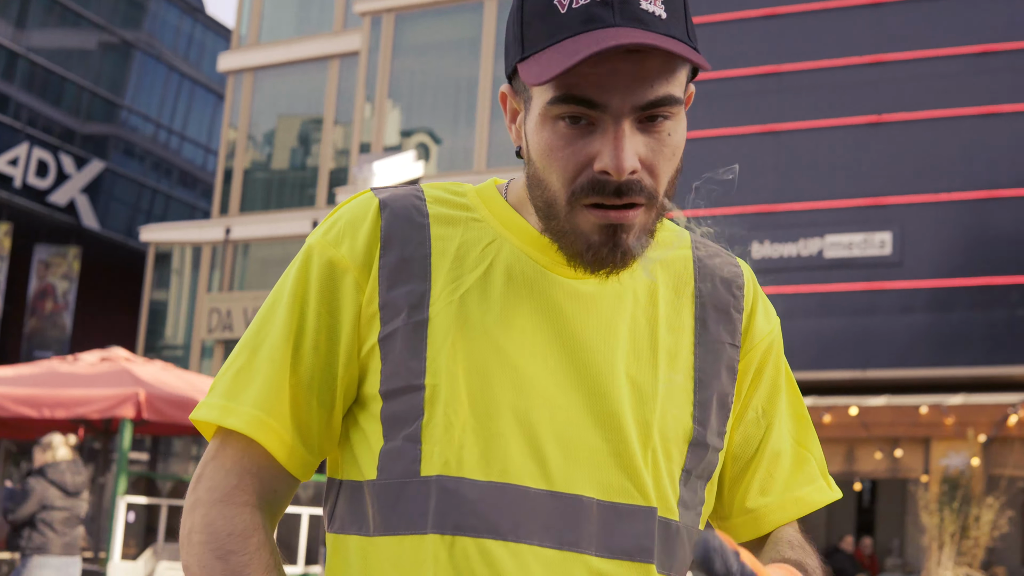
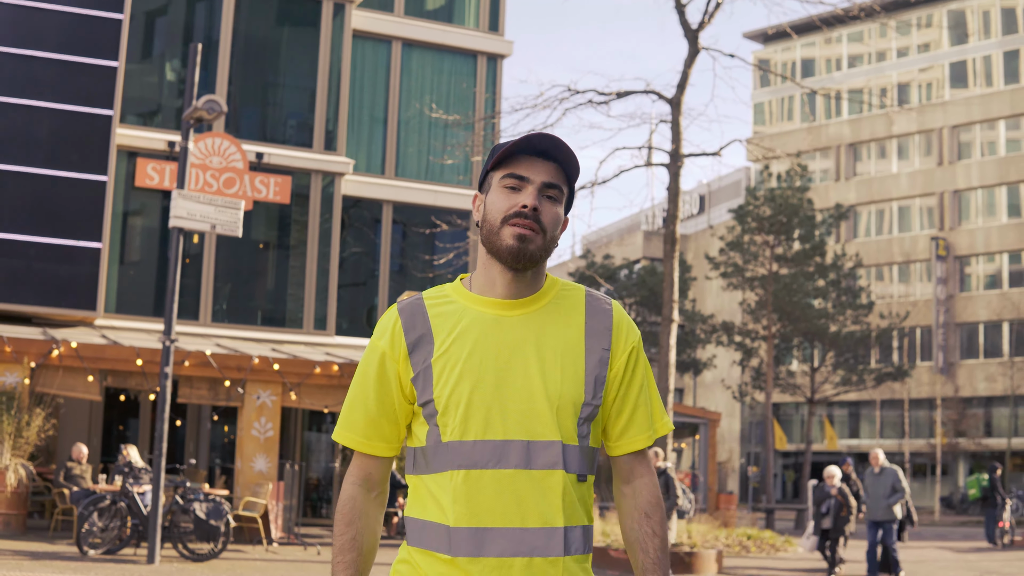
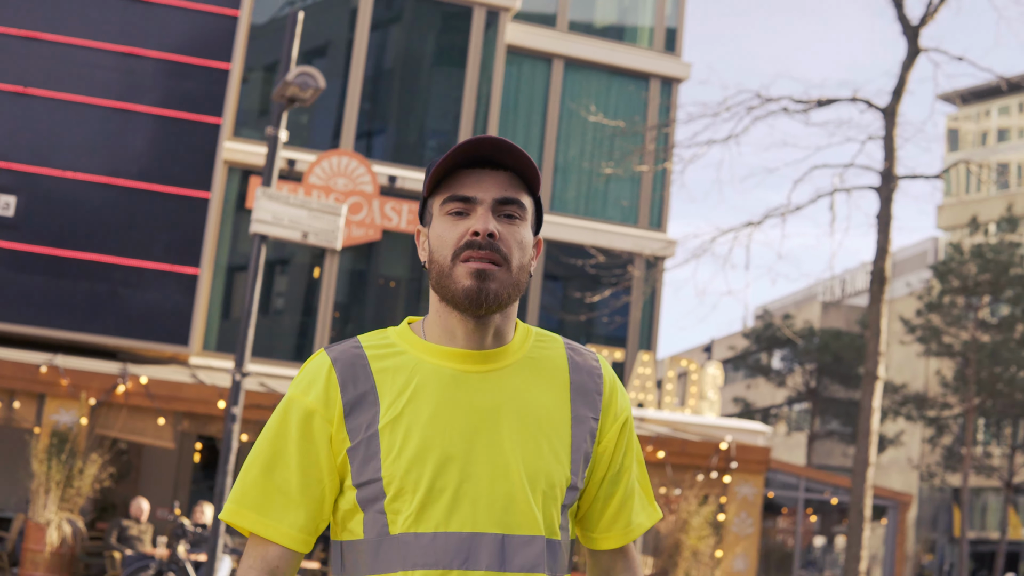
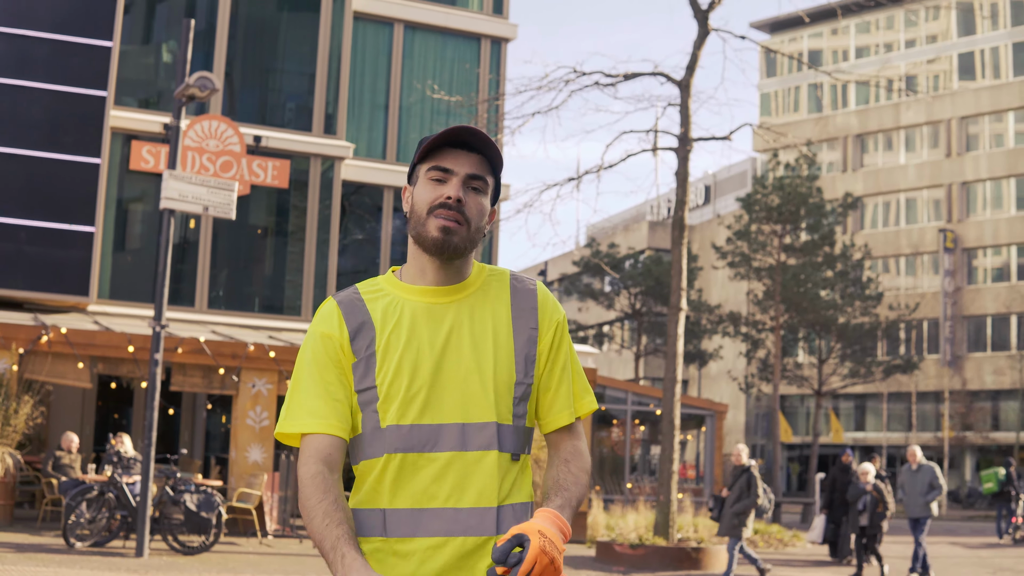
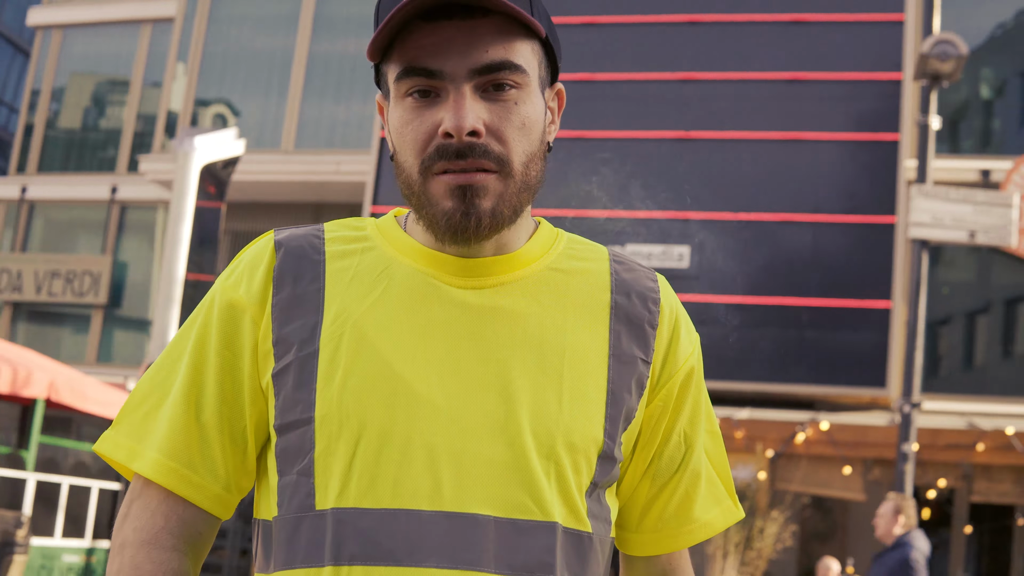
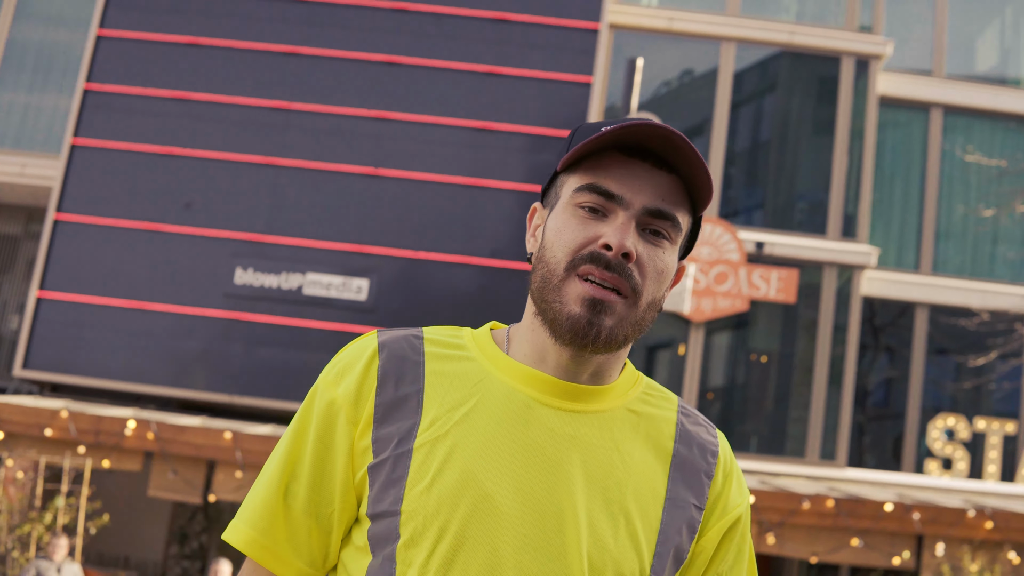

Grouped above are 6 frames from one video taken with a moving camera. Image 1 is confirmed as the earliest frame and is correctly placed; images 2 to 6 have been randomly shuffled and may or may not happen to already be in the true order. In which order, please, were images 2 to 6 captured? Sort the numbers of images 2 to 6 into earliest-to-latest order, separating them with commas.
5, 6, 3, 4, 2
